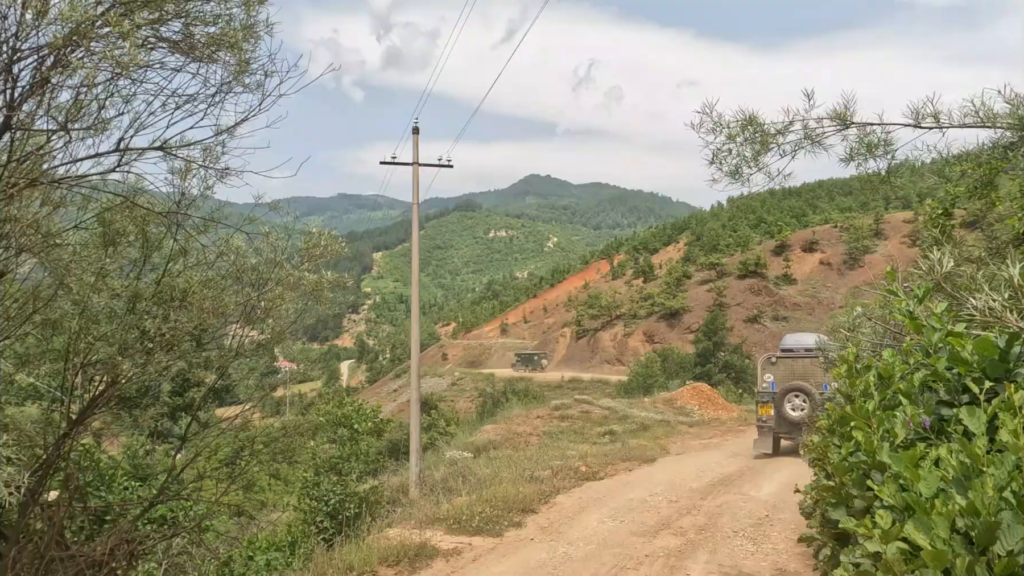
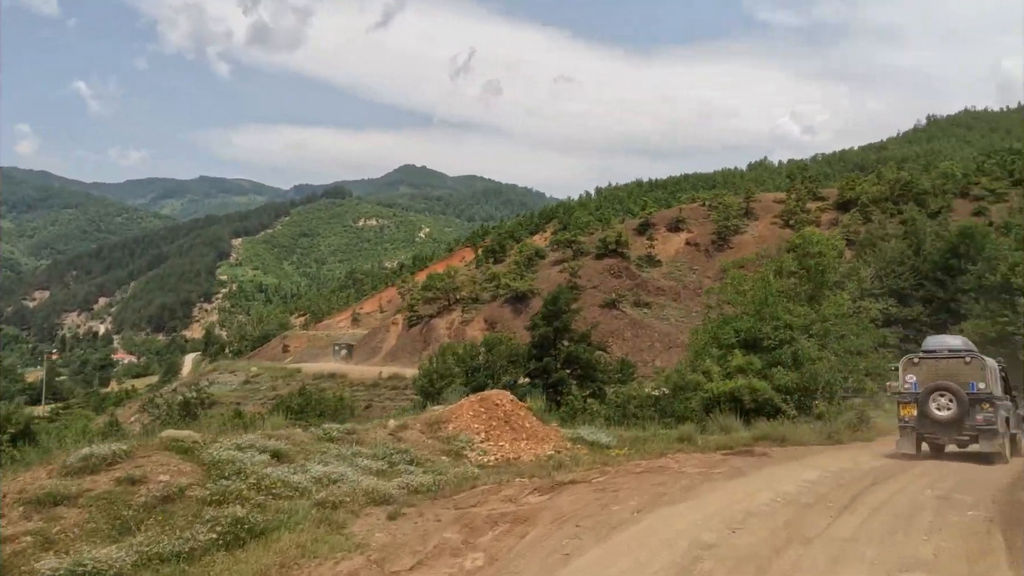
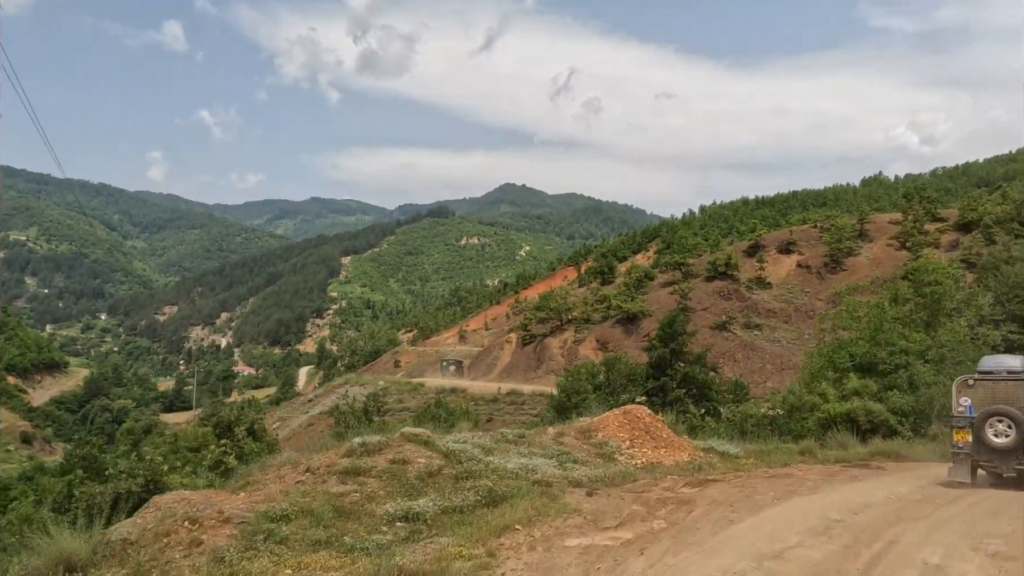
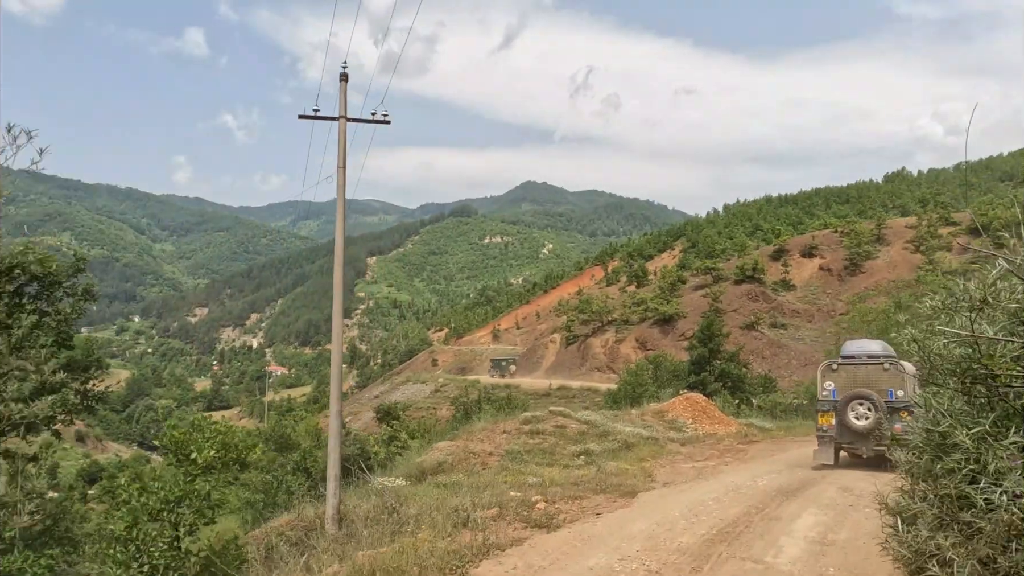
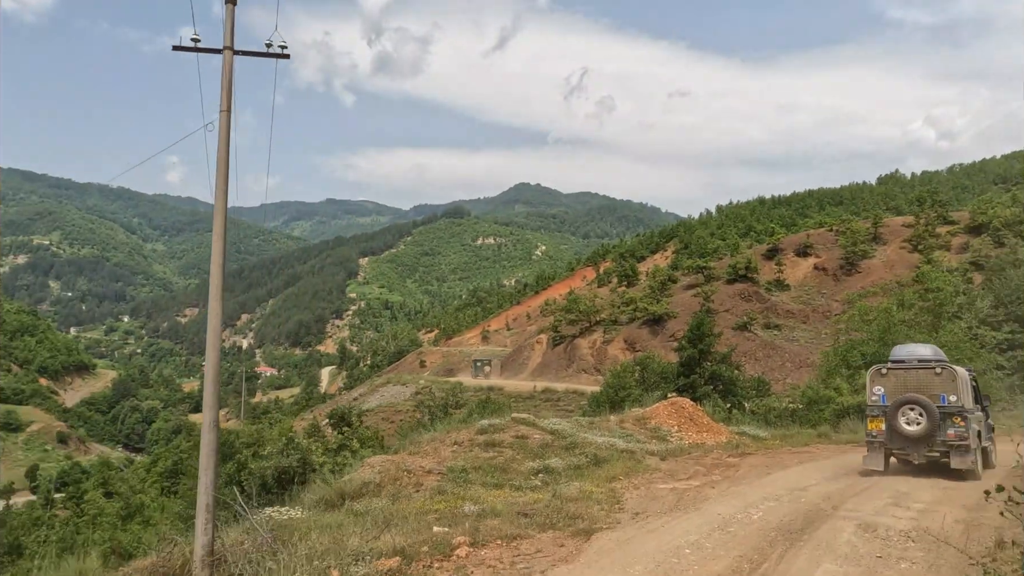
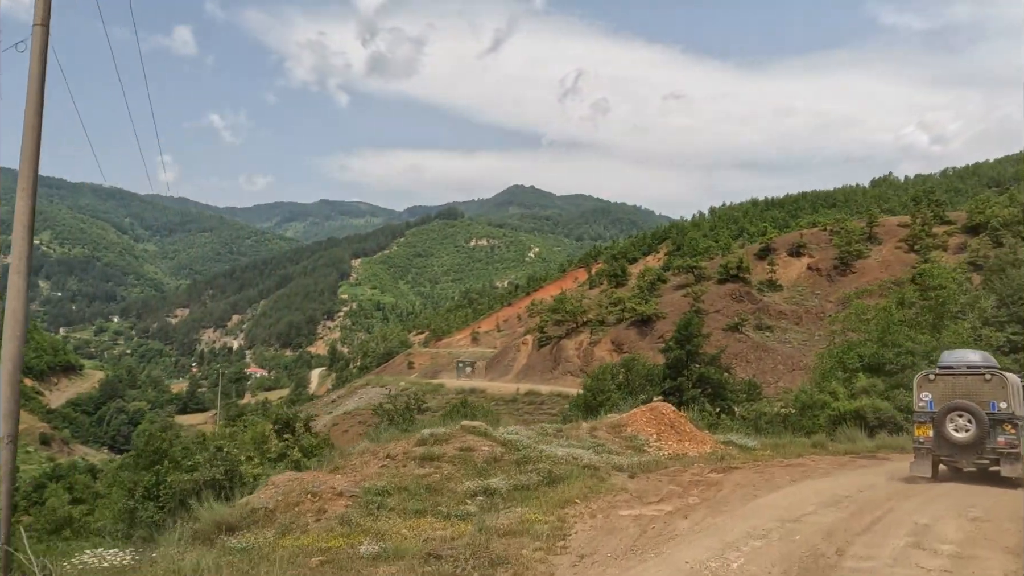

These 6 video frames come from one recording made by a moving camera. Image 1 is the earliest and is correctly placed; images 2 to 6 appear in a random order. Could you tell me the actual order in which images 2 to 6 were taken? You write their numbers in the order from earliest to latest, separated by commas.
4, 5, 6, 3, 2
